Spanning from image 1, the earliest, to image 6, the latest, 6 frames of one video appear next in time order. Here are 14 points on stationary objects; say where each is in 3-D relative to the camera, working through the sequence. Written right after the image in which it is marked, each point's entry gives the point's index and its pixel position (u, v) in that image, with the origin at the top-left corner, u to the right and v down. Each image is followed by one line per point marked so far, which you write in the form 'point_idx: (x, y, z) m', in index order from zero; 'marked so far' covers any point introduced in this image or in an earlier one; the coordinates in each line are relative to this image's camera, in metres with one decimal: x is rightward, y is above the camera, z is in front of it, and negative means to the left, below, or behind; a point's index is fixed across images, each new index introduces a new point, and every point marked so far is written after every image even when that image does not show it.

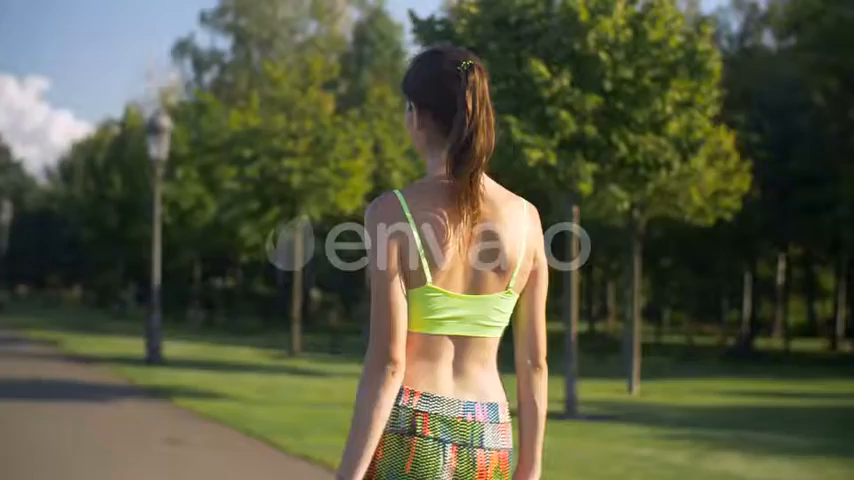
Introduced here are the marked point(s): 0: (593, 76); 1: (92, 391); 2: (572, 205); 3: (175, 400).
0: (+1.8, +1.8, +14.6) m
1: (-4.2, -1.9, +16.0) m
2: (+1.7, +0.4, +15.5) m
3: (-3.0, -1.9, +15.4) m
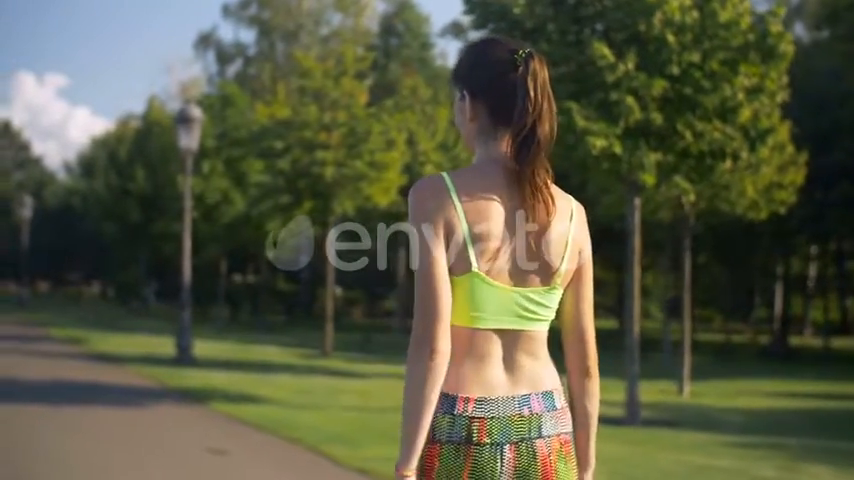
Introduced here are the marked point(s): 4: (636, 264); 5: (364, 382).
0: (+2.4, +1.9, +13.7) m
1: (-3.6, -1.8, +15.1) m
2: (+2.3, +0.5, +14.5) m
3: (-2.4, -1.8, +14.6) m
4: (+2.3, -0.3, +14.5) m
5: (-0.9, -2.1, +19.4) m
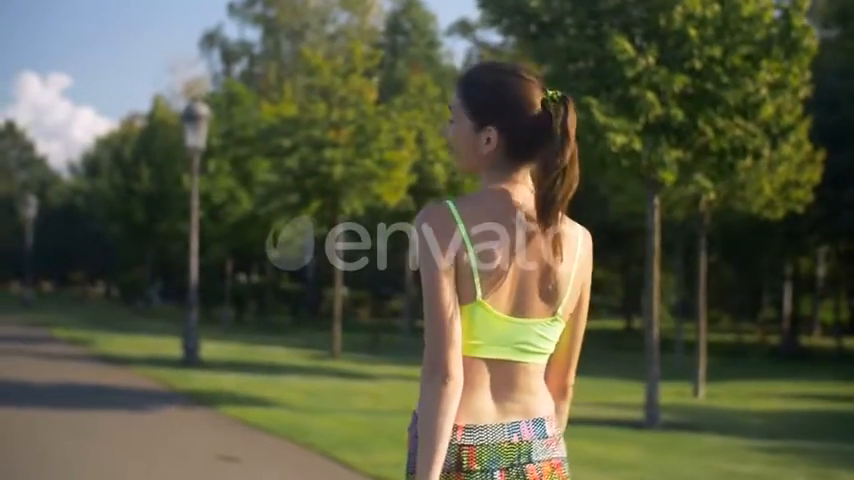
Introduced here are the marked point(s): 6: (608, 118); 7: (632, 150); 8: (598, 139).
0: (+2.6, +1.9, +13.3) m
1: (-3.5, -1.8, +14.8) m
2: (+2.5, +0.5, +14.2) m
3: (-2.2, -1.8, +14.2) m
4: (+2.5, -0.3, +14.2) m
5: (-0.8, -2.1, +19.1) m
6: (+1.8, +1.2, +13.1) m
7: (+2.1, +0.9, +13.2) m
8: (+1.7, +1.0, +13.1) m
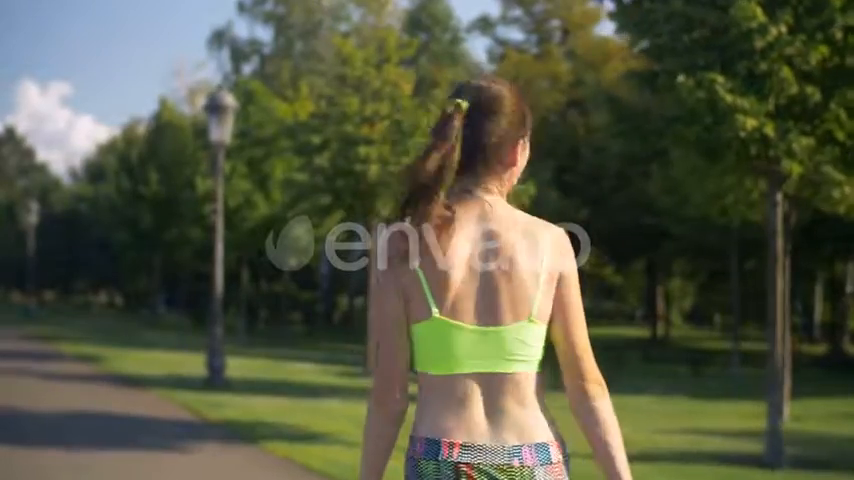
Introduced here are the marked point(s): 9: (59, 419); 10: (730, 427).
0: (+3.3, +1.9, +11.2) m
1: (-2.7, -1.8, +12.6) m
2: (+3.2, +0.5, +12.0) m
3: (-1.5, -1.9, +12.0) m
4: (+3.2, -0.3, +12.0) m
5: (0.0, -2.2, +16.9) m
6: (+2.5, +1.2, +10.9) m
7: (+2.8, +0.9, +11.1) m
8: (+2.5, +1.0, +10.9) m
9: (-3.7, -1.8, +13.4) m
10: (+3.7, -2.3, +16.1) m
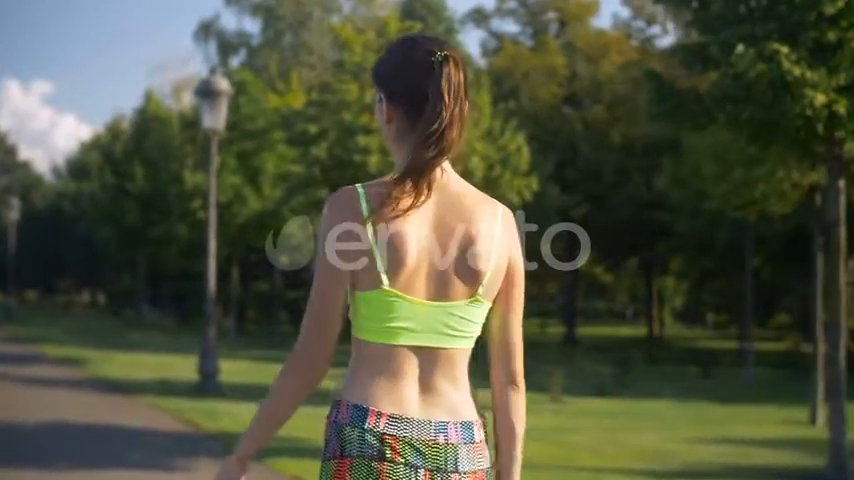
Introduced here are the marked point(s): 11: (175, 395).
0: (+3.5, +1.9, +10.0) m
1: (-2.5, -1.8, +11.3) m
2: (+3.4, +0.5, +10.8) m
3: (-1.3, -1.8, +10.8) m
4: (+3.4, -0.2, +10.8) m
5: (+0.1, -2.1, +15.6) m
6: (+2.7, +1.3, +9.7) m
7: (+3.0, +1.0, +9.9) m
8: (+2.7, +1.1, +9.7) m
9: (-3.6, -1.8, +12.1) m
10: (+3.8, -2.2, +14.9) m
11: (-3.2, -2.0, +16.6) m
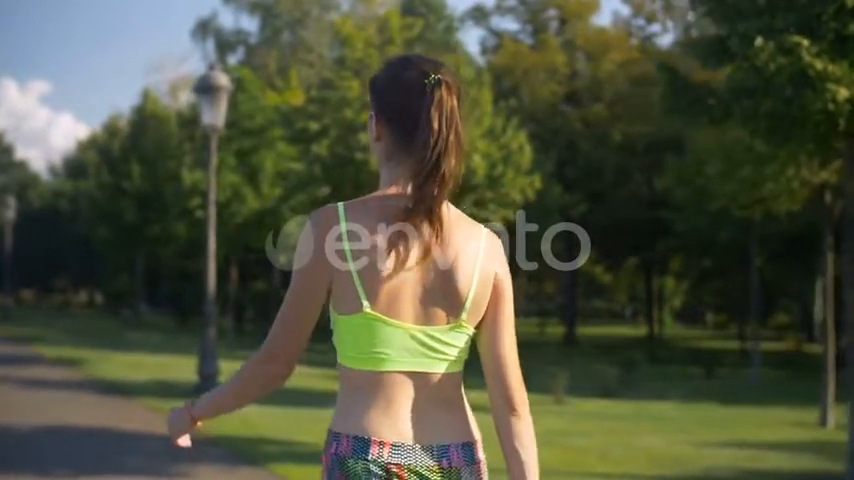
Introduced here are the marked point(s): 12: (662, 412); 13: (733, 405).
0: (+3.6, +1.9, +9.7) m
1: (-2.5, -1.8, +11.0) m
2: (+3.4, +0.5, +10.5) m
3: (-1.2, -1.8, +10.5) m
4: (+3.5, -0.2, +10.5) m
5: (+0.2, -2.1, +15.3) m
6: (+2.8, +1.3, +9.4) m
7: (+3.1, +1.0, +9.5) m
8: (+2.7, +1.1, +9.4) m
9: (-3.5, -1.8, +11.8) m
10: (+3.9, -2.2, +14.6) m
11: (-3.1, -1.9, +16.3) m
12: (+3.2, -2.3, +17.7) m
13: (+4.6, -2.5, +19.9) m
